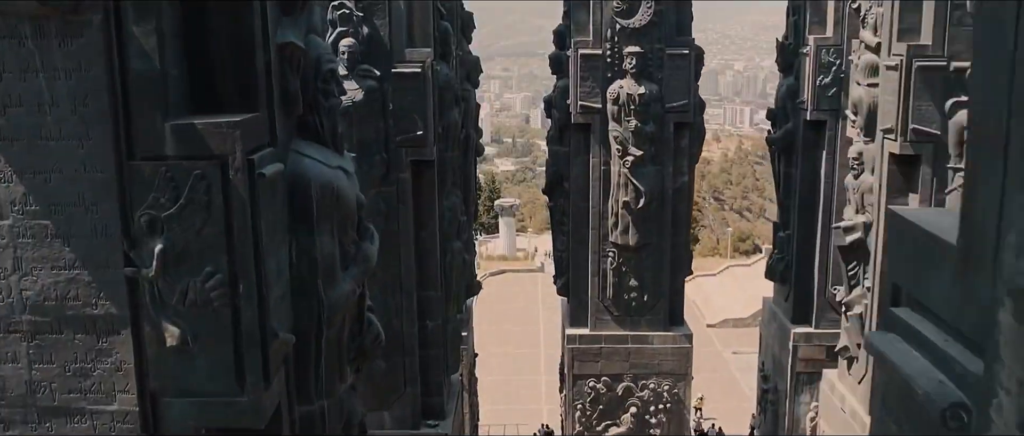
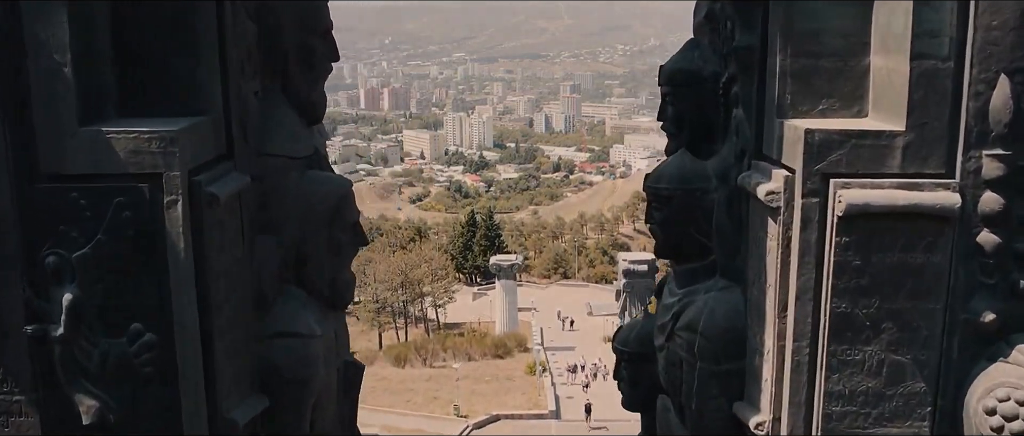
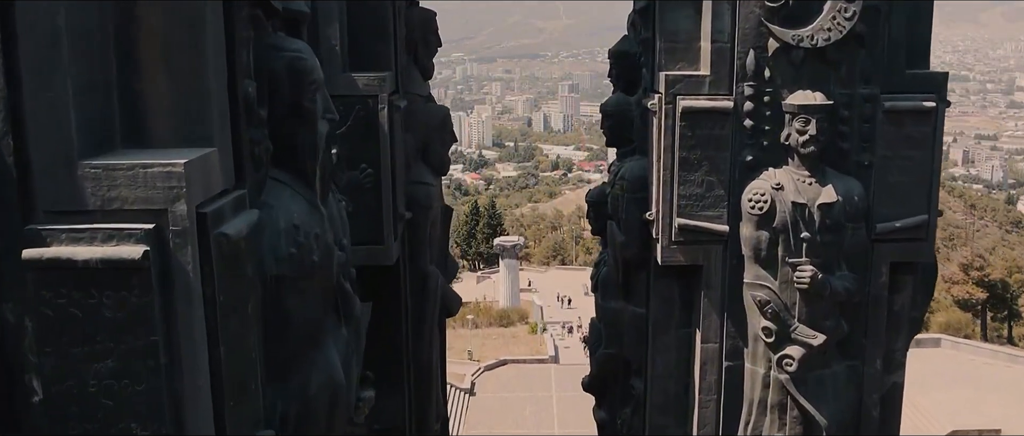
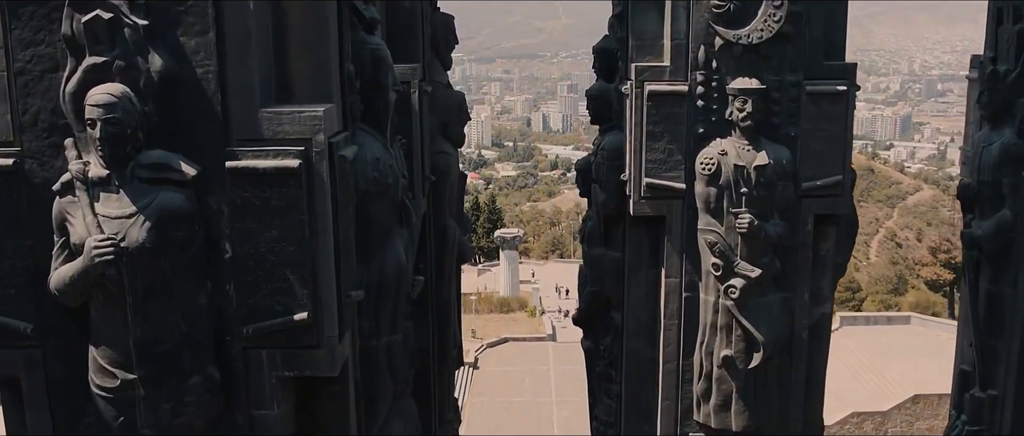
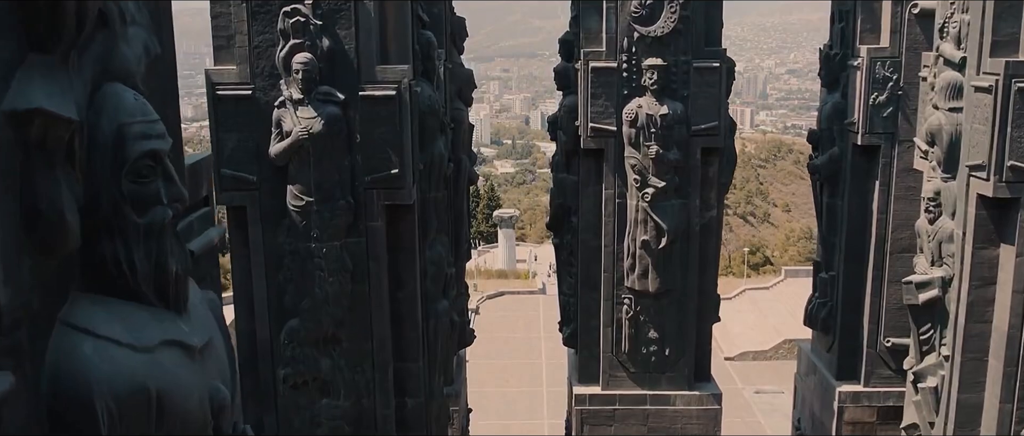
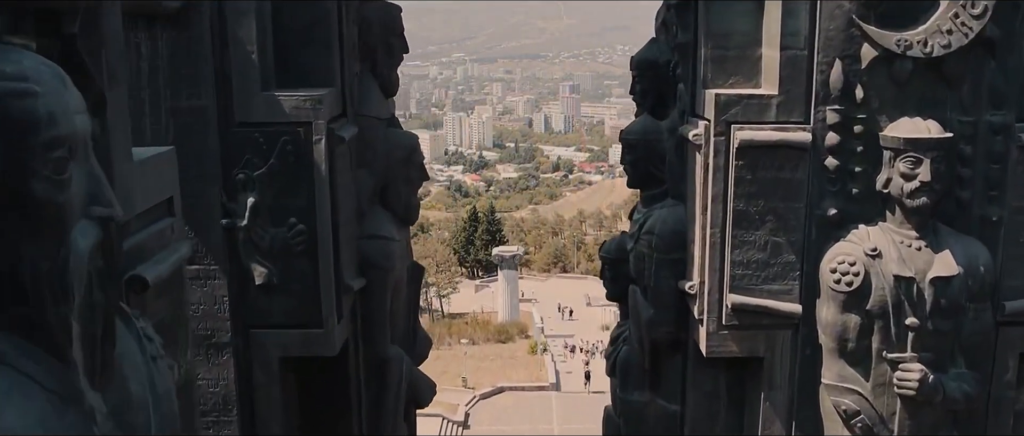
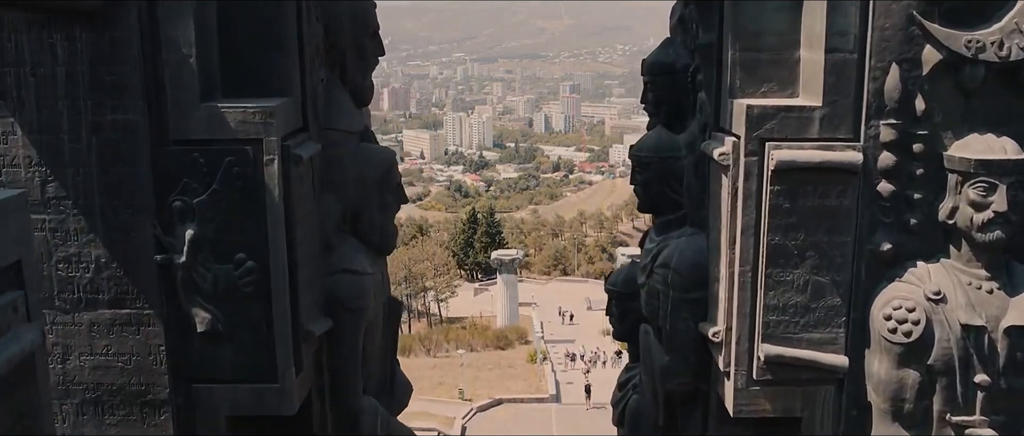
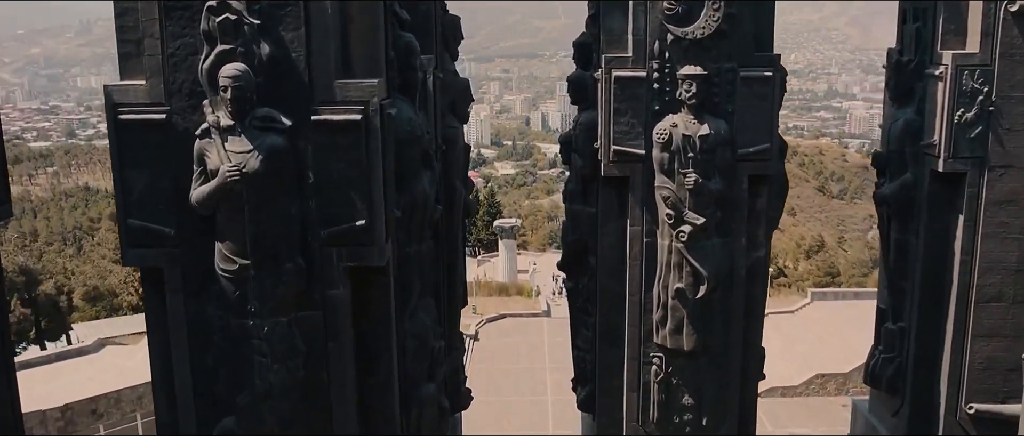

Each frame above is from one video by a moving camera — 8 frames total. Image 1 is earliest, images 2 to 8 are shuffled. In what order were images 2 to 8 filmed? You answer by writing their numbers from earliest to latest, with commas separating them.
5, 8, 4, 3, 6, 7, 2
